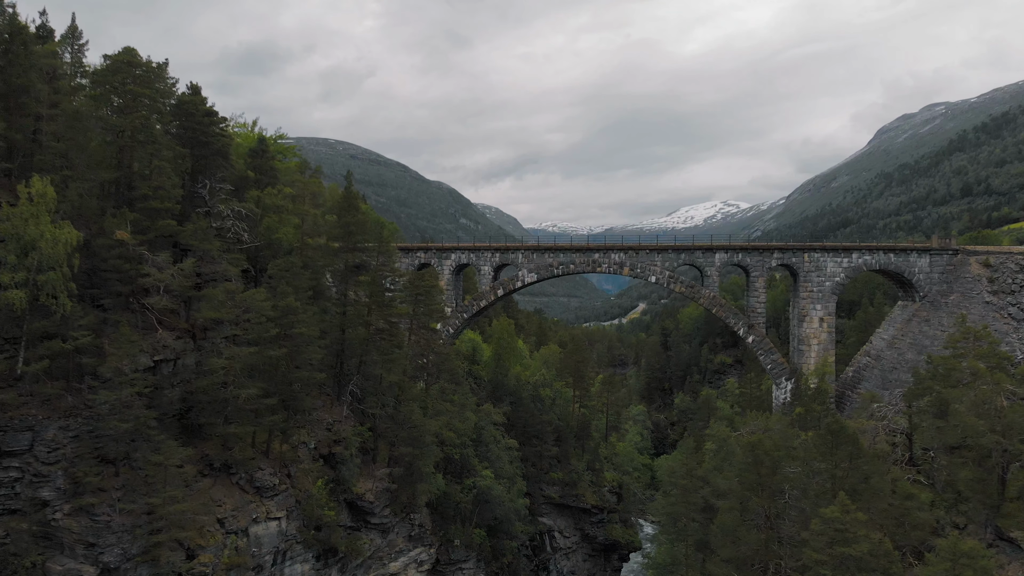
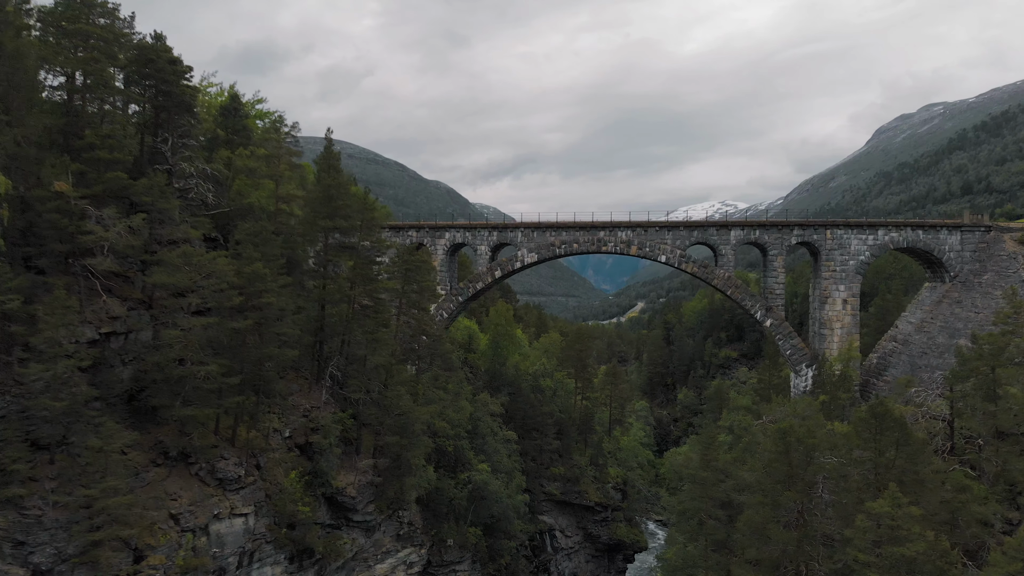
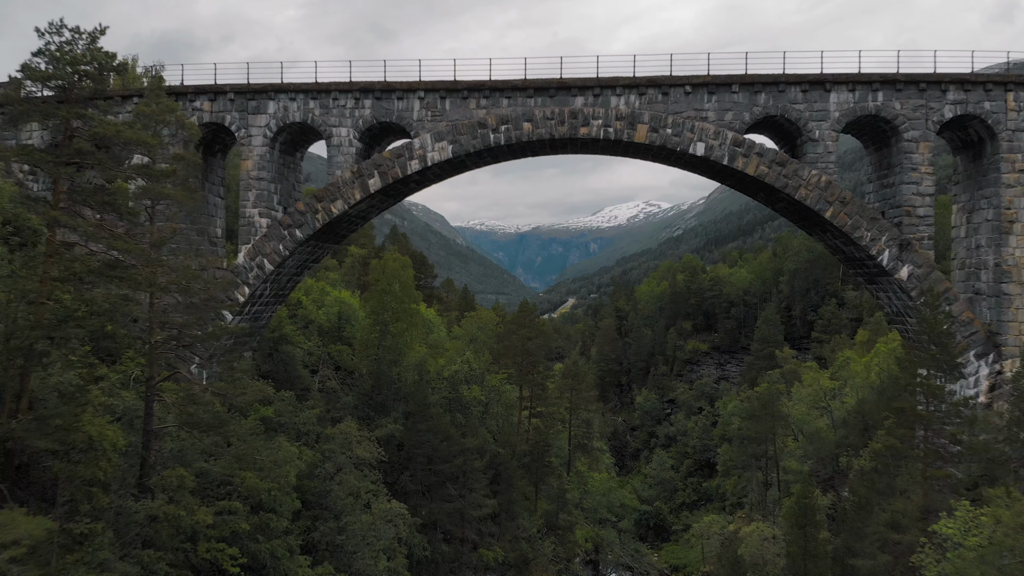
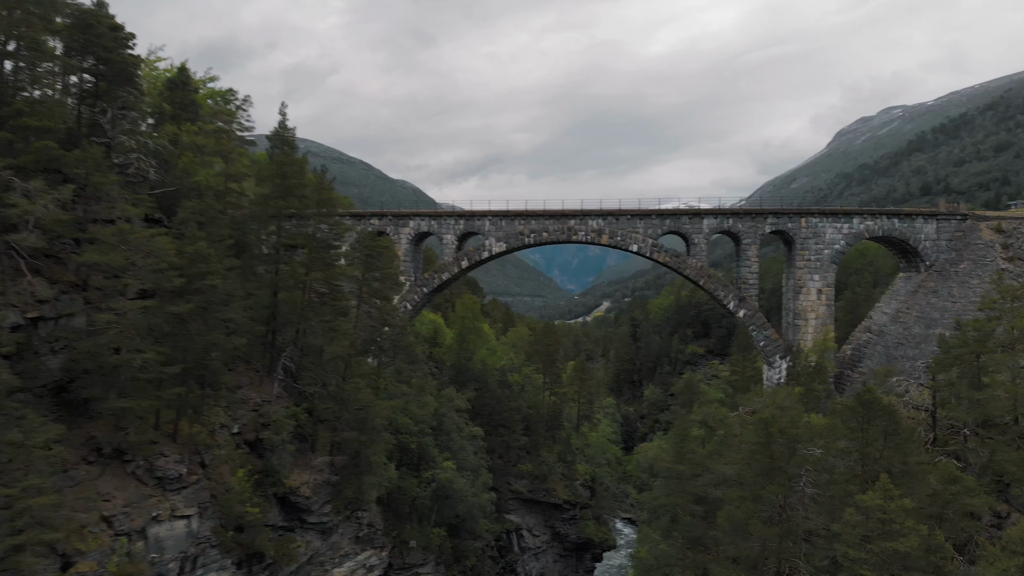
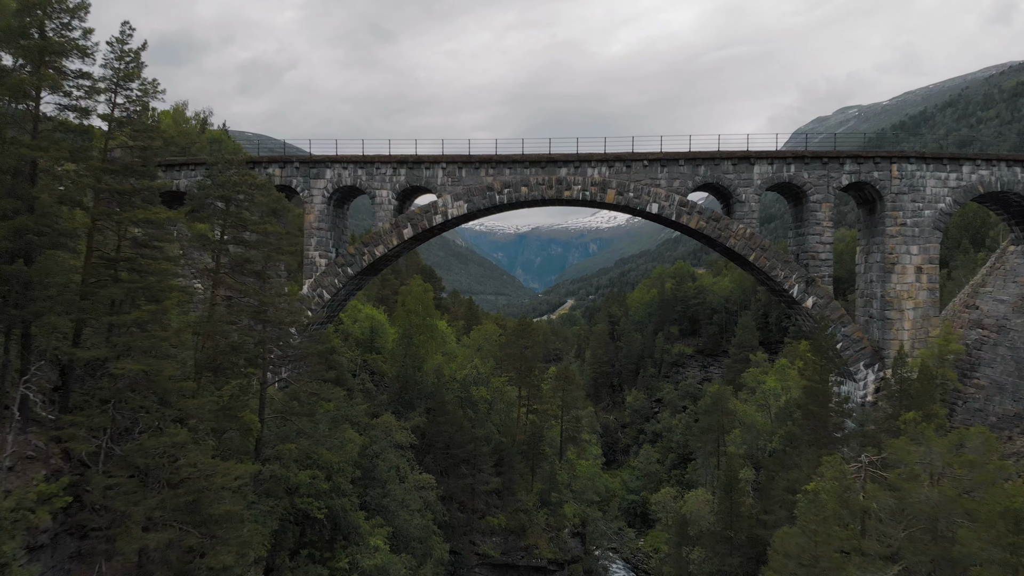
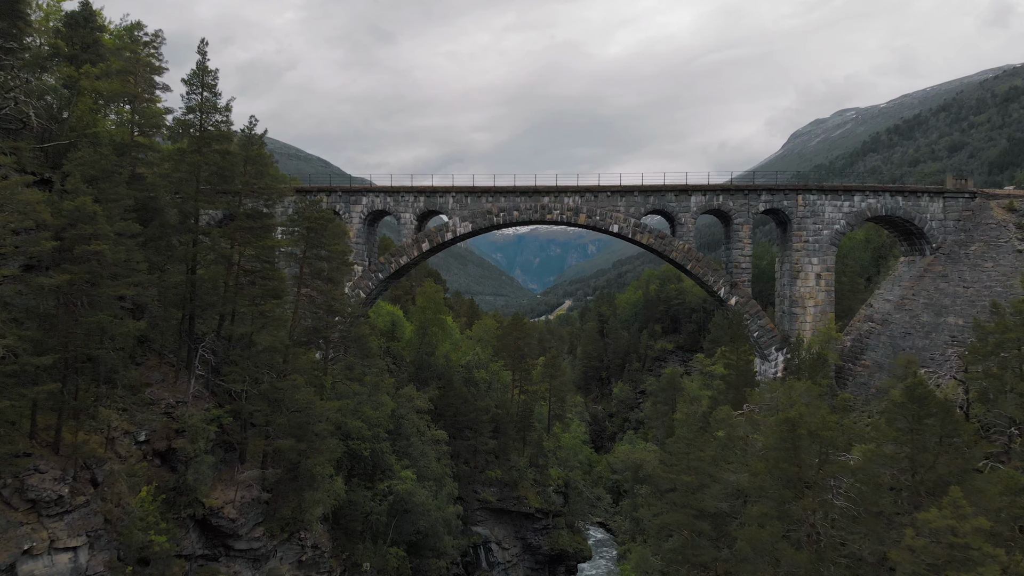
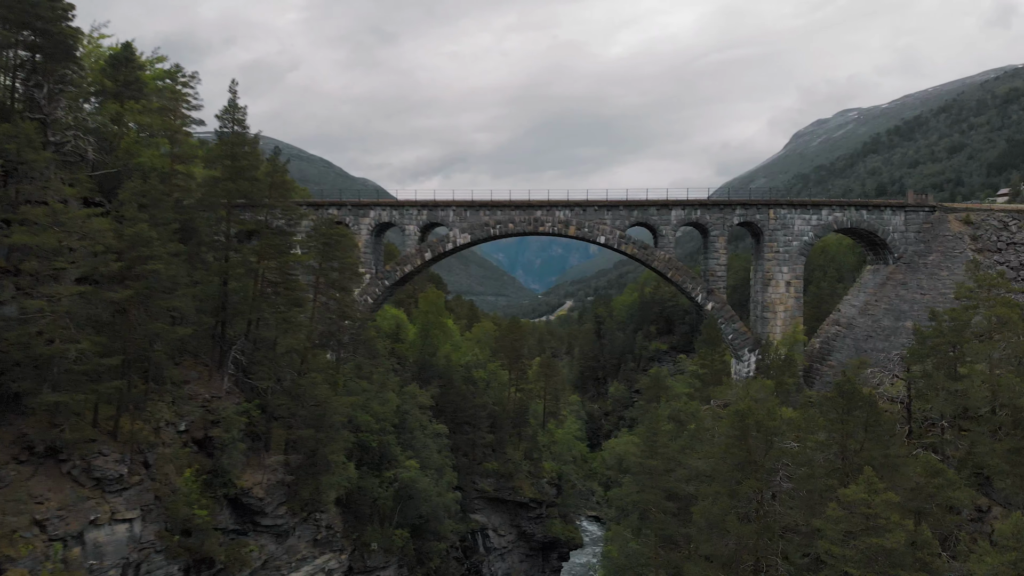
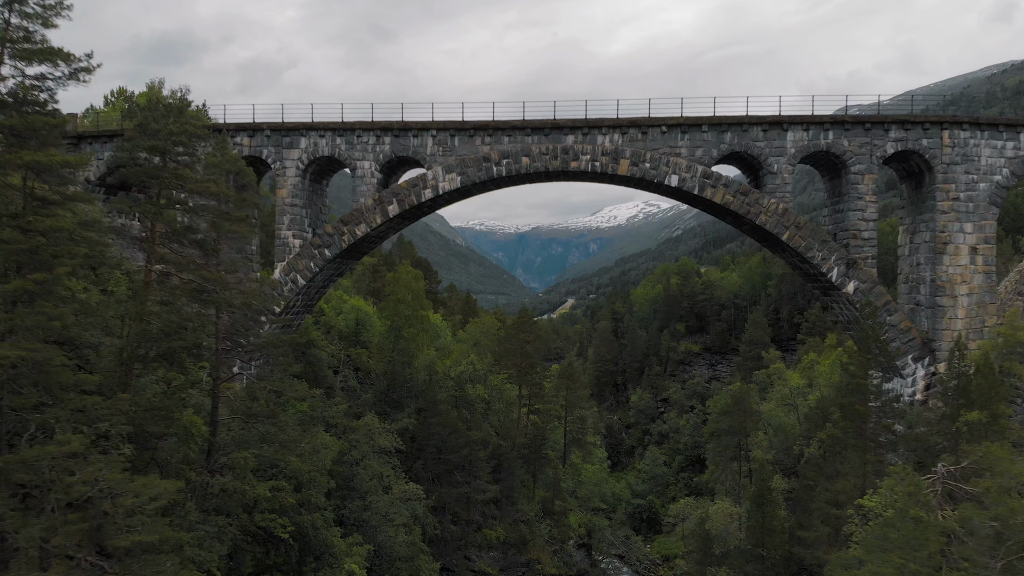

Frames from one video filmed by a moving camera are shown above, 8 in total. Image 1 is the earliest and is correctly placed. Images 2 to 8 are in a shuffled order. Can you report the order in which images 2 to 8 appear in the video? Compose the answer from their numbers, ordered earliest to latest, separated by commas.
2, 4, 7, 6, 5, 8, 3
